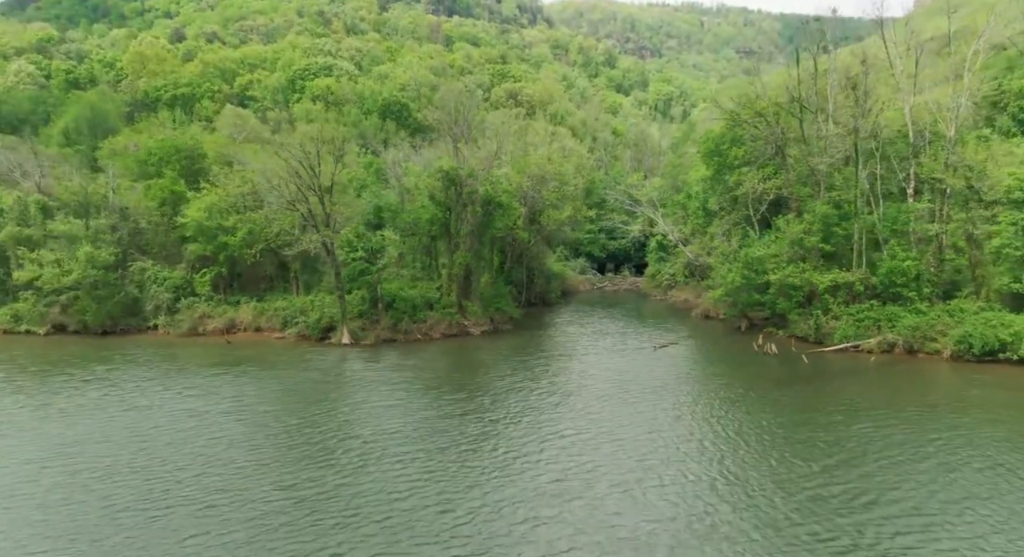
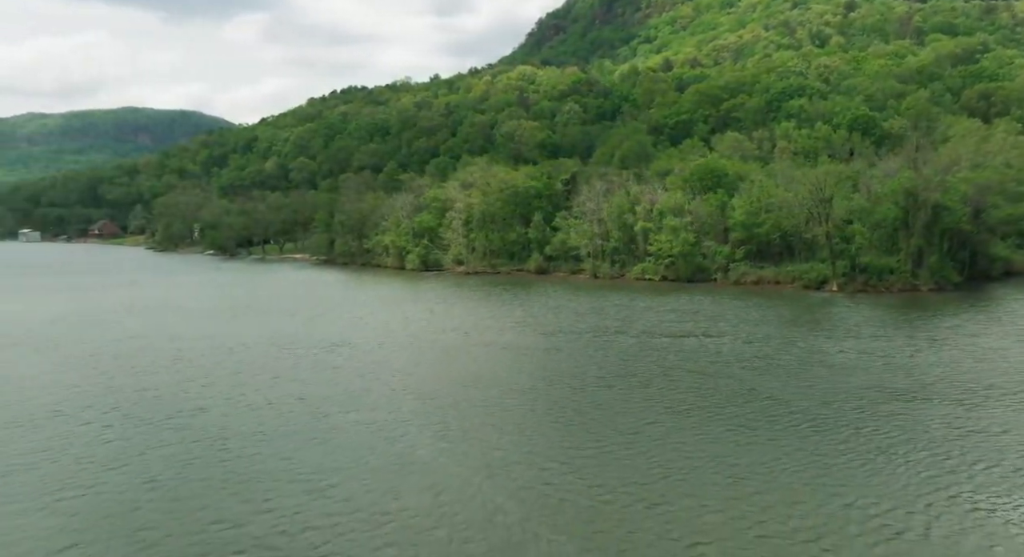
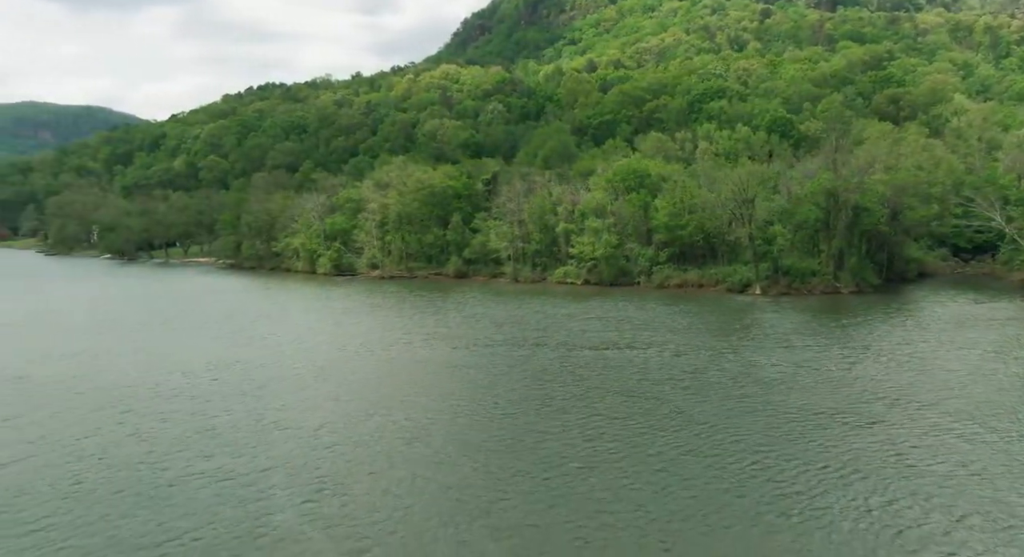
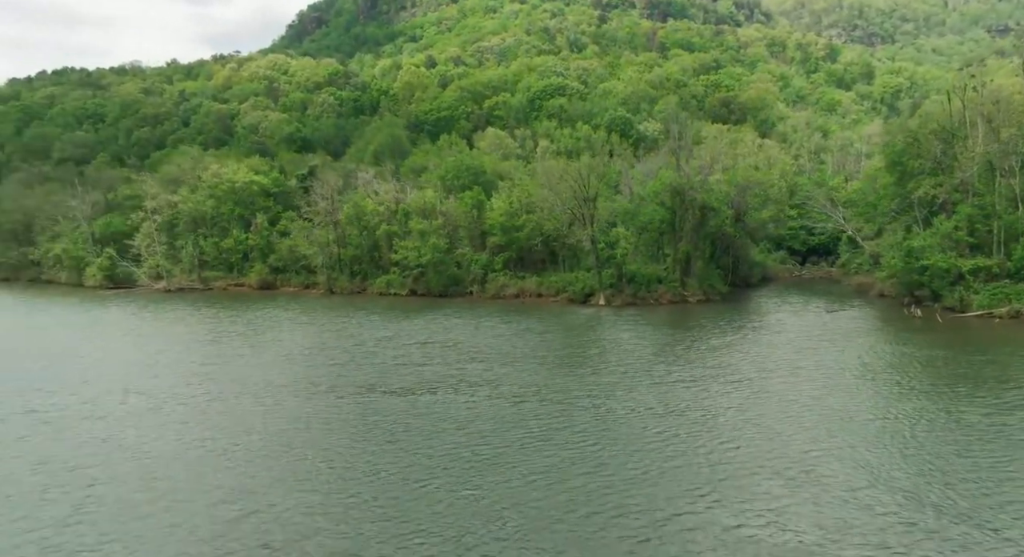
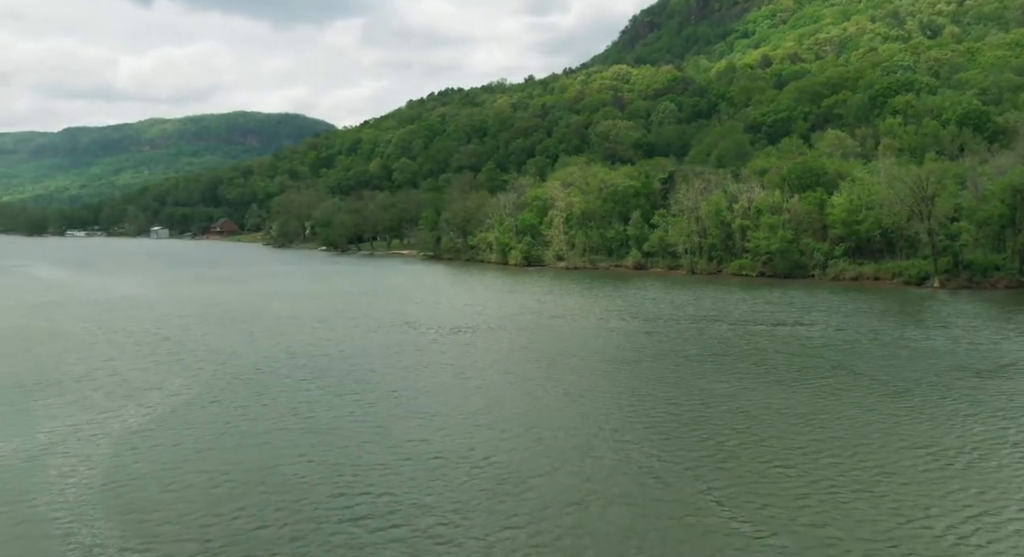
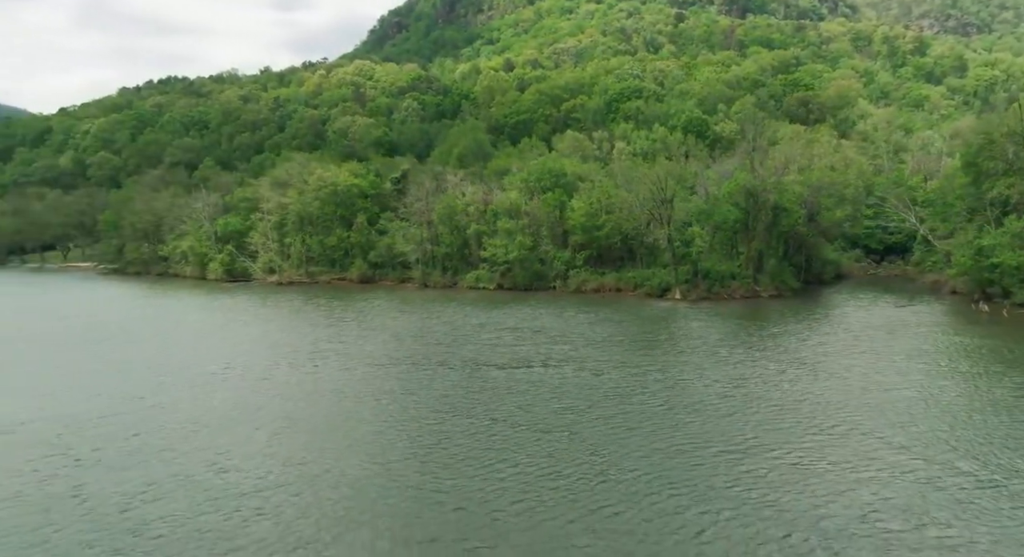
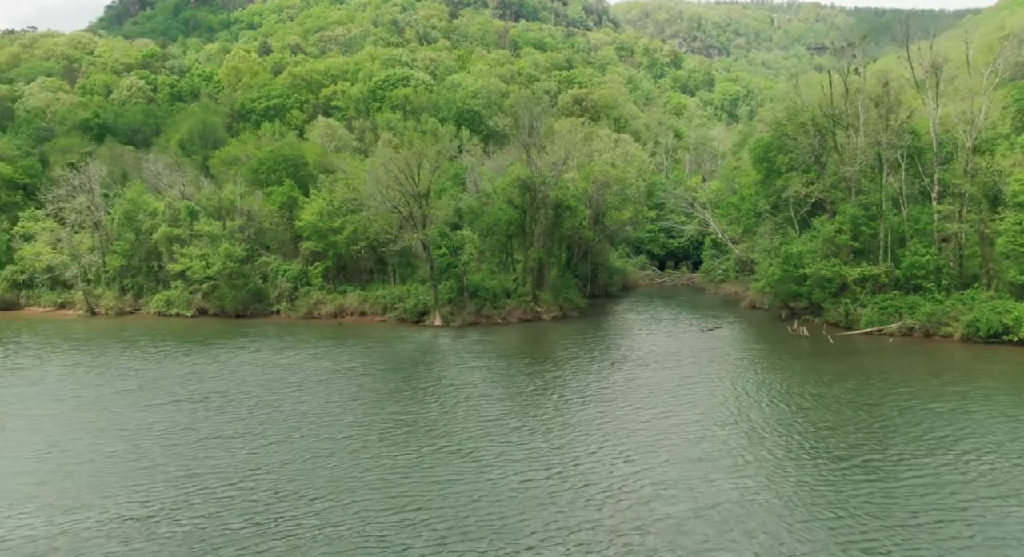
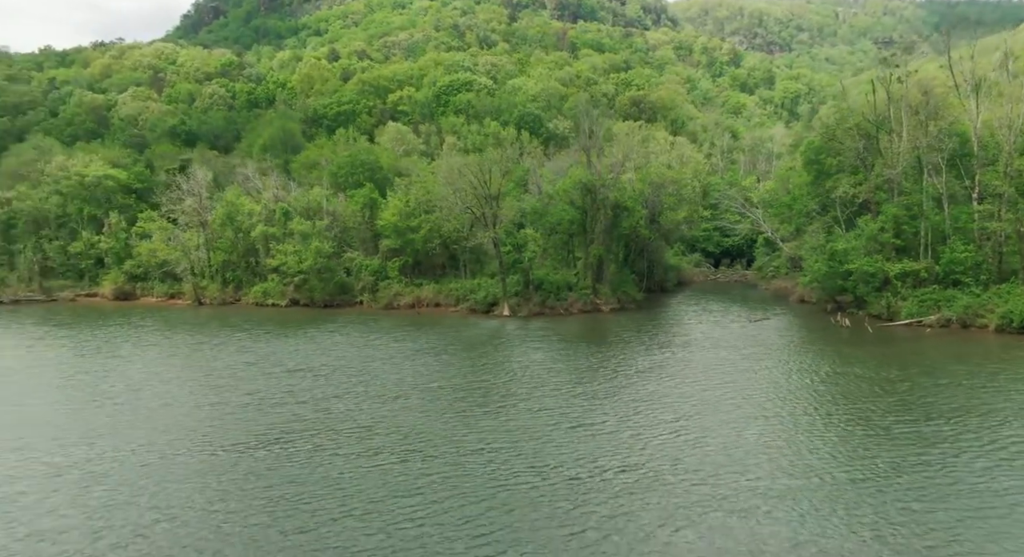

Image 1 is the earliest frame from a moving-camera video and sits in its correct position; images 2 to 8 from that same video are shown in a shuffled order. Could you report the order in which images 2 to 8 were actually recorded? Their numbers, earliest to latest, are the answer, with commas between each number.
7, 8, 4, 6, 3, 2, 5
